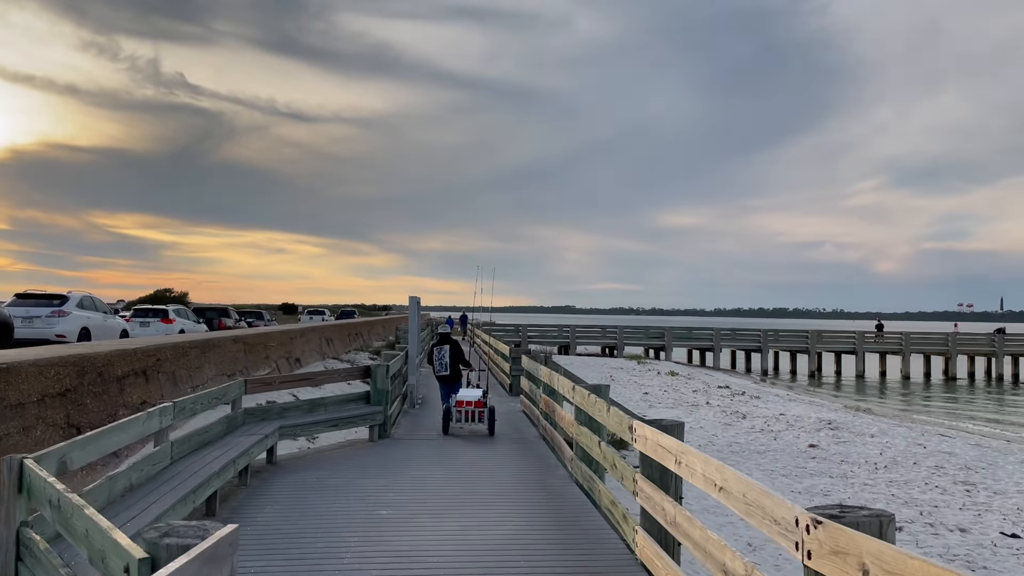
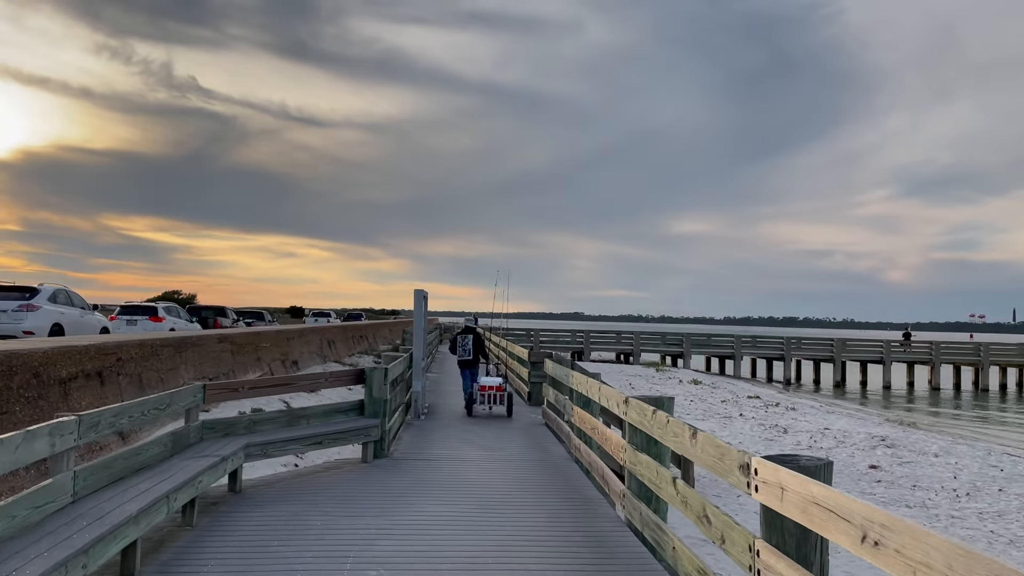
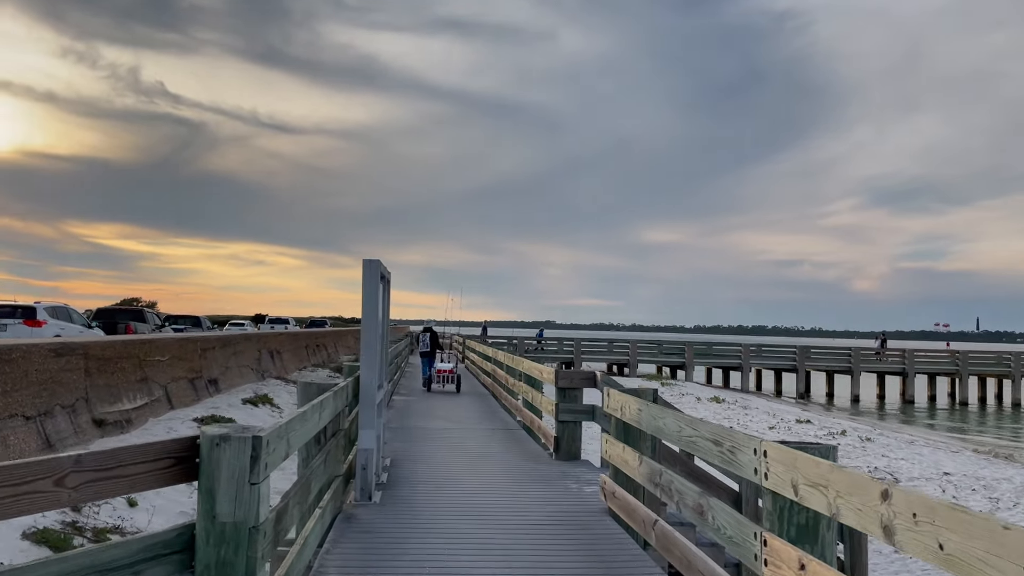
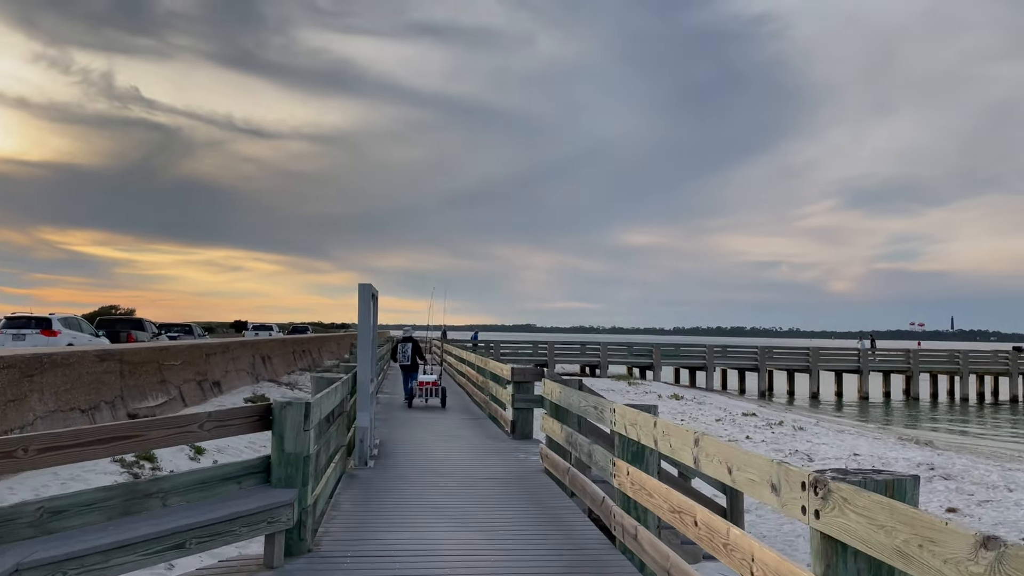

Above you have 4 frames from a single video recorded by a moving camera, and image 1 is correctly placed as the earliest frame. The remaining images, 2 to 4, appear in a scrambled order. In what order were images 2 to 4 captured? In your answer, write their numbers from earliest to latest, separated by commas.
2, 4, 3
